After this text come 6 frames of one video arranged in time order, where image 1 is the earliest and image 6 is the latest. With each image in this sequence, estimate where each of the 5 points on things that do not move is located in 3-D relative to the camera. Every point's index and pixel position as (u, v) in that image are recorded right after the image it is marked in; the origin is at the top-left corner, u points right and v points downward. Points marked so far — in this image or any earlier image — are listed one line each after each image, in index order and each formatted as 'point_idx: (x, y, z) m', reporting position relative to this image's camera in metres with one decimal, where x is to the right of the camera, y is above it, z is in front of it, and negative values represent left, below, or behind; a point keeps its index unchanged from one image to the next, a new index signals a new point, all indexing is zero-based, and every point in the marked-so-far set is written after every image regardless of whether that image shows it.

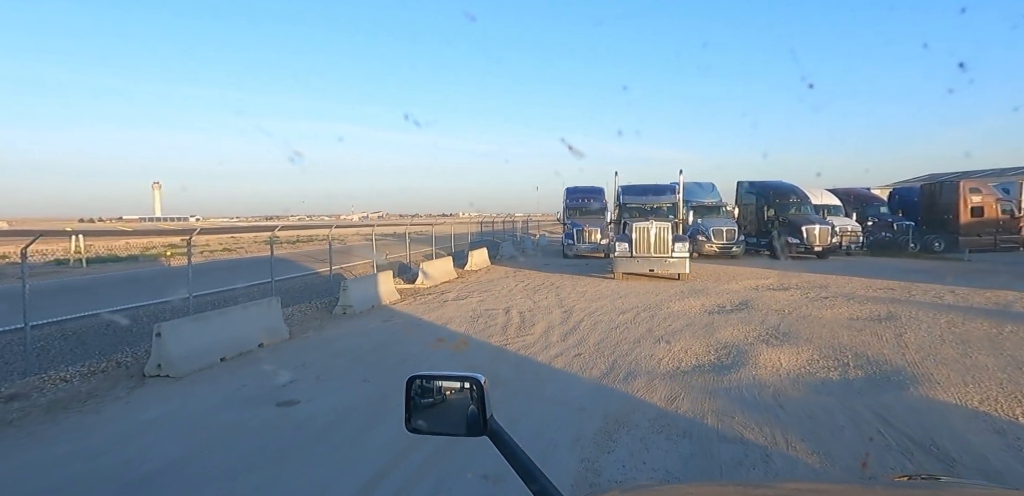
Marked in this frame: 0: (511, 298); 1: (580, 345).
0: (0.0, -1.4, +15.0) m
1: (+1.1, -1.6, +9.3) m
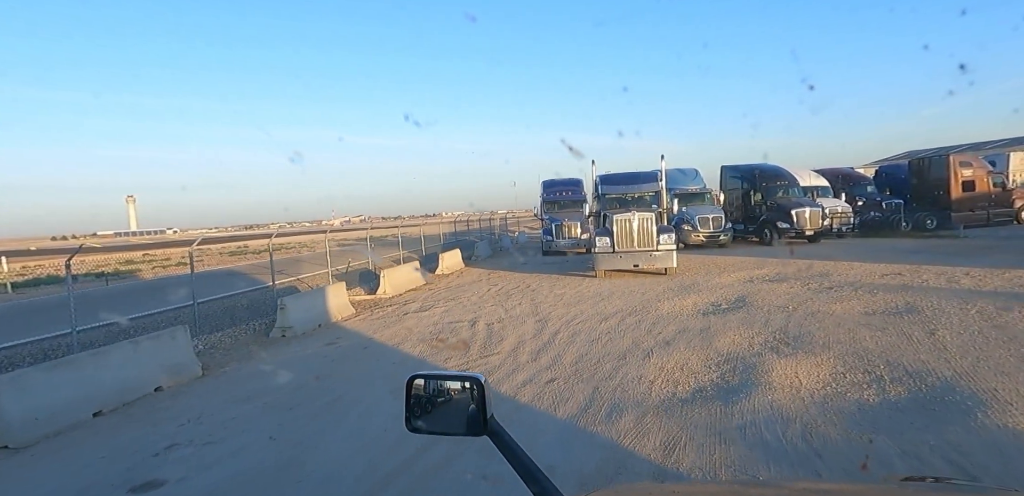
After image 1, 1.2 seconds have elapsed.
0: (-0.7, -1.4, +13.4) m
1: (+0.5, -1.7, +7.6) m
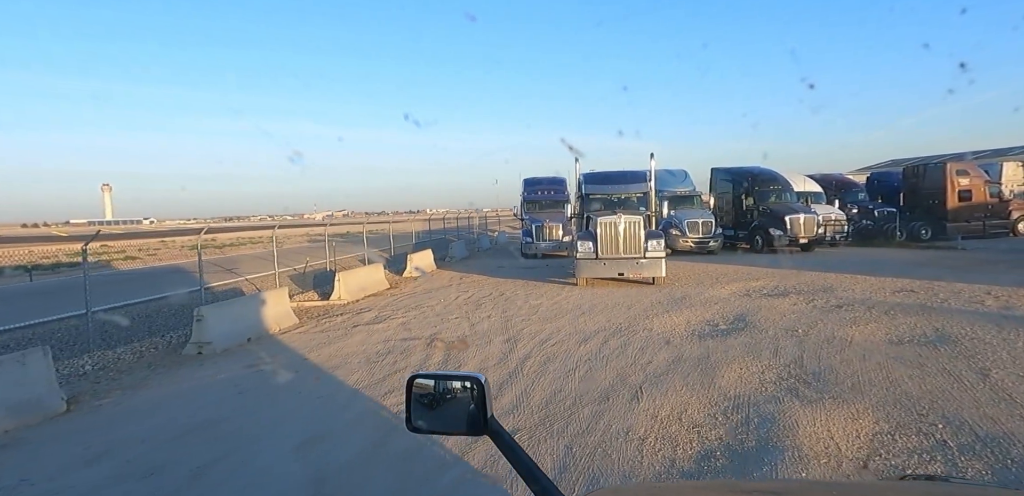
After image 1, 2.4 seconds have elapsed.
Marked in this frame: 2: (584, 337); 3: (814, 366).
0: (-1.4, -1.5, +11.7) m
1: (0.0, -1.8, +6.0) m
2: (+1.2, -1.5, +9.4) m
3: (+3.9, -1.5, +7.1) m
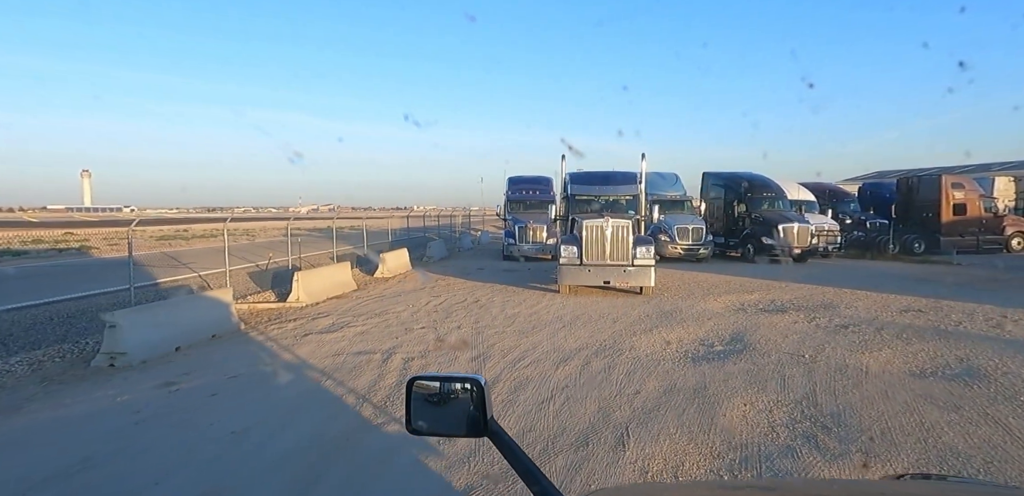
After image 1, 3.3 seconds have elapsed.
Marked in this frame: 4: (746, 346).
0: (-1.9, -1.5, +10.5) m
1: (-0.4, -1.8, +4.8) m
2: (+0.7, -1.6, +8.2) m
3: (+3.4, -1.7, +6.1) m
4: (+3.7, -1.5, +8.9) m
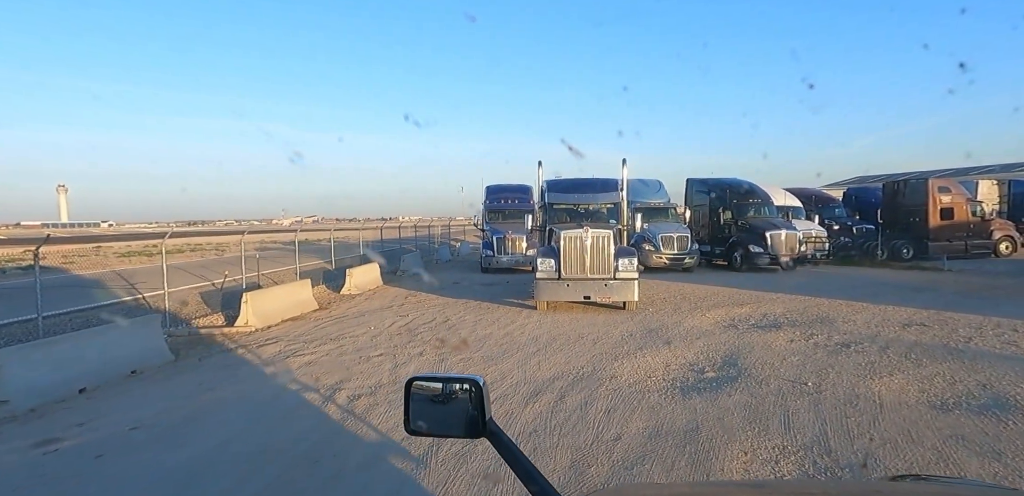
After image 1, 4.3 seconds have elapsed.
0: (-2.5, -1.8, +9.4) m
1: (-0.7, -2.0, +3.7) m
2: (+0.3, -1.8, +7.2) m
3: (+3.0, -1.8, +5.1) m
4: (+3.2, -1.7, +7.9) m
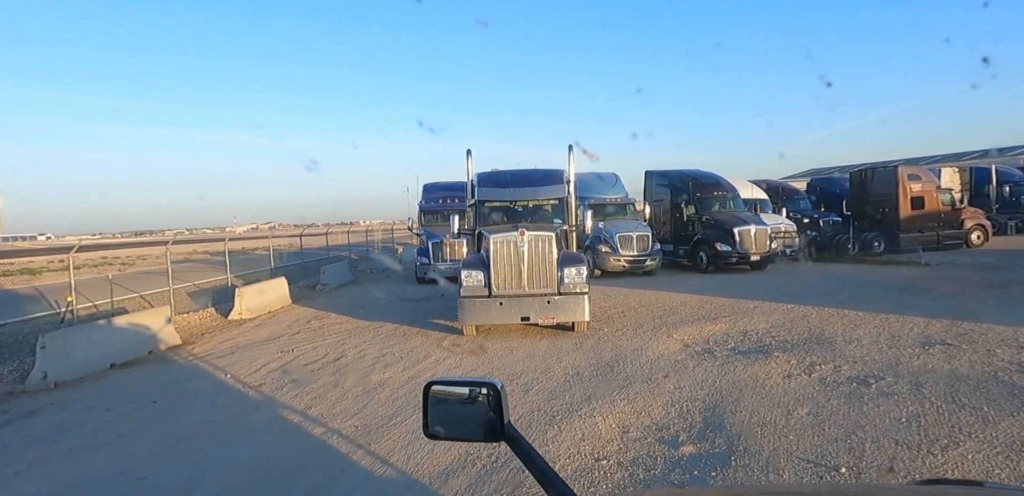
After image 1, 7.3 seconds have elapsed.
0: (-3.7, -2.0, +6.3) m
1: (-1.6, -2.2, +0.8) m
2: (-0.8, -2.0, +4.3) m
3: (+2.1, -1.9, +2.4) m
4: (+2.1, -1.8, +5.2) m
